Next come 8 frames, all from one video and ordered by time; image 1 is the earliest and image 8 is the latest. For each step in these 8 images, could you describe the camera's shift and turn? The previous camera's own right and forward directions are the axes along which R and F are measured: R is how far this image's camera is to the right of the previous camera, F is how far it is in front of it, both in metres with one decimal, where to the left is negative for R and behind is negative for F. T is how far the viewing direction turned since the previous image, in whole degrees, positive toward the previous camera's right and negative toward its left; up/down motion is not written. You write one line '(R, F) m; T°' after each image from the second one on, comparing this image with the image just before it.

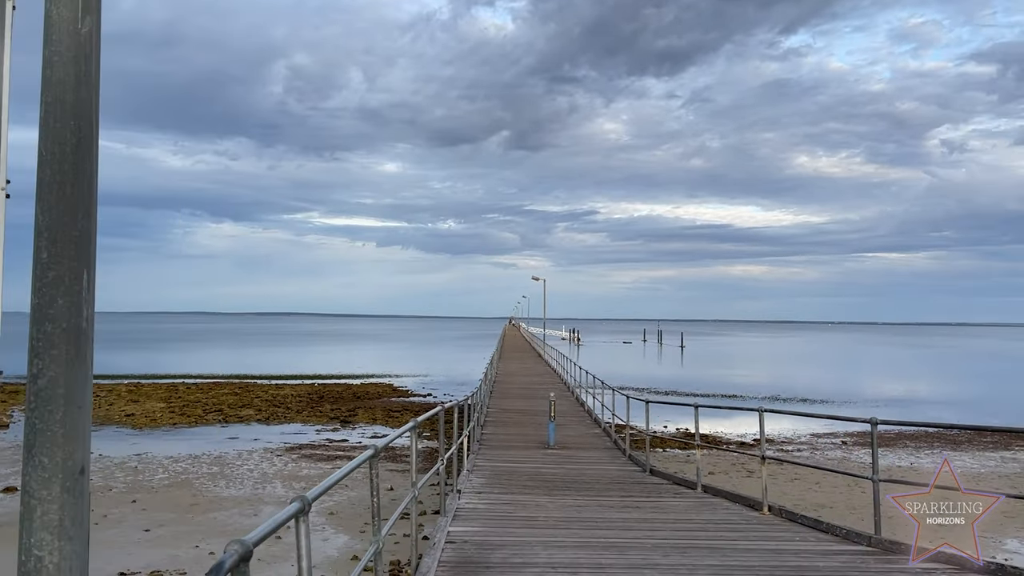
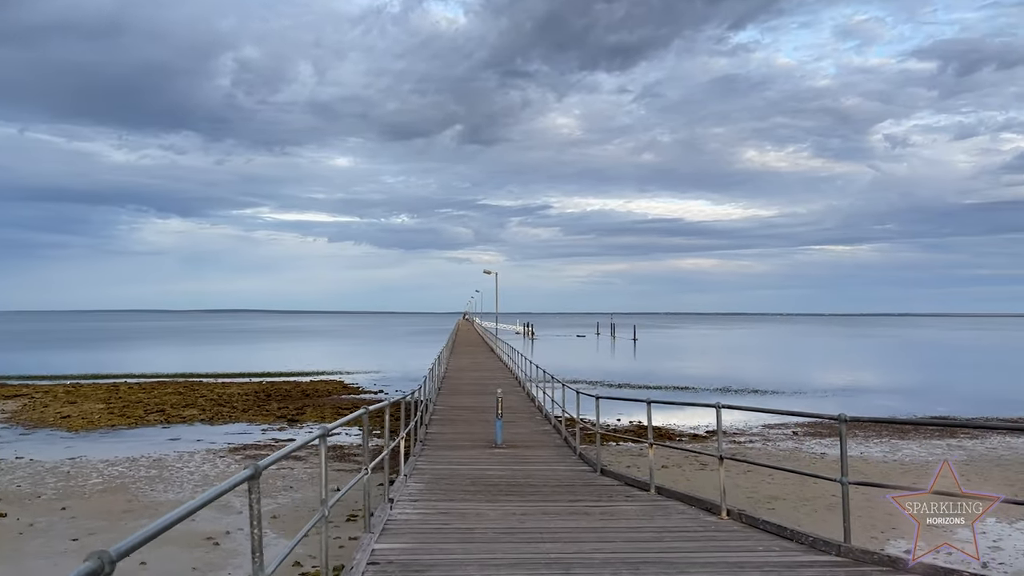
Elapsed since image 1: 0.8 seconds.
(+0.1, +0.4) m; +3°
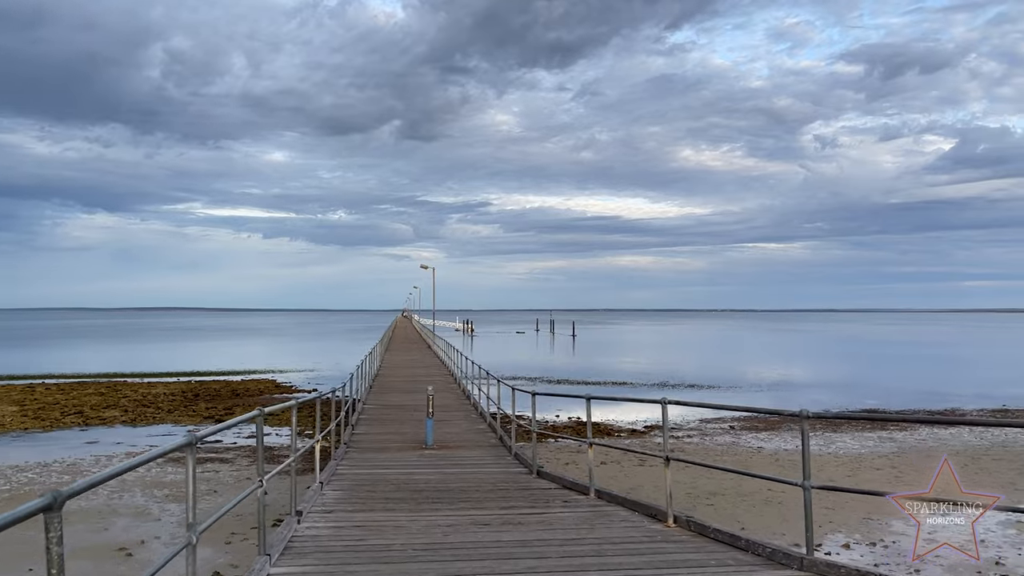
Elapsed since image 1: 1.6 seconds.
(+0.1, +0.4) m; +4°
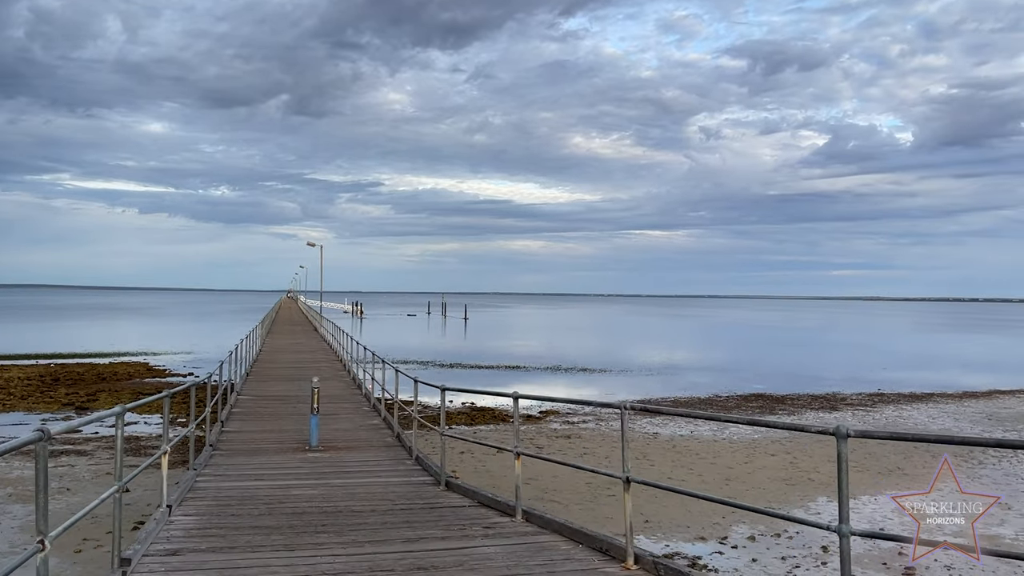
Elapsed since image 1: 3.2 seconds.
(-0.1, +0.9) m; +7°
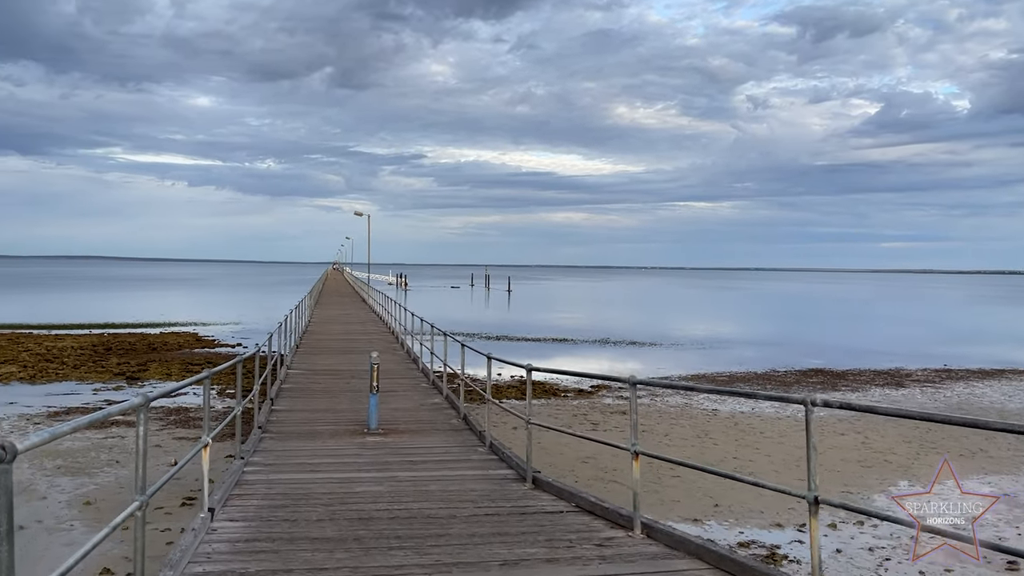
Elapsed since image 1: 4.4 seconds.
(-0.2, +0.7) m; -3°
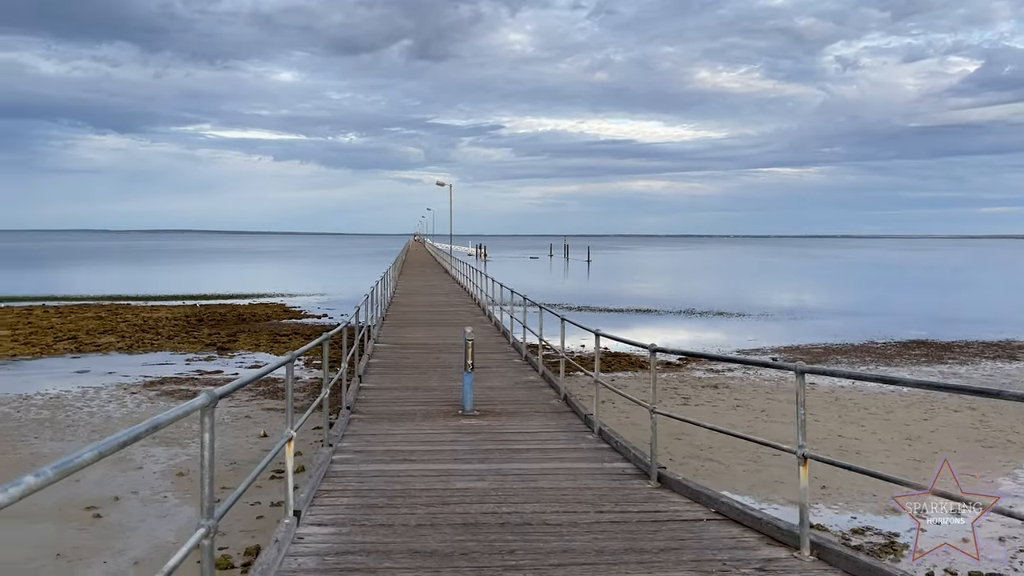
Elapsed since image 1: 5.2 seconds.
(-0.2, +0.5) m; -5°
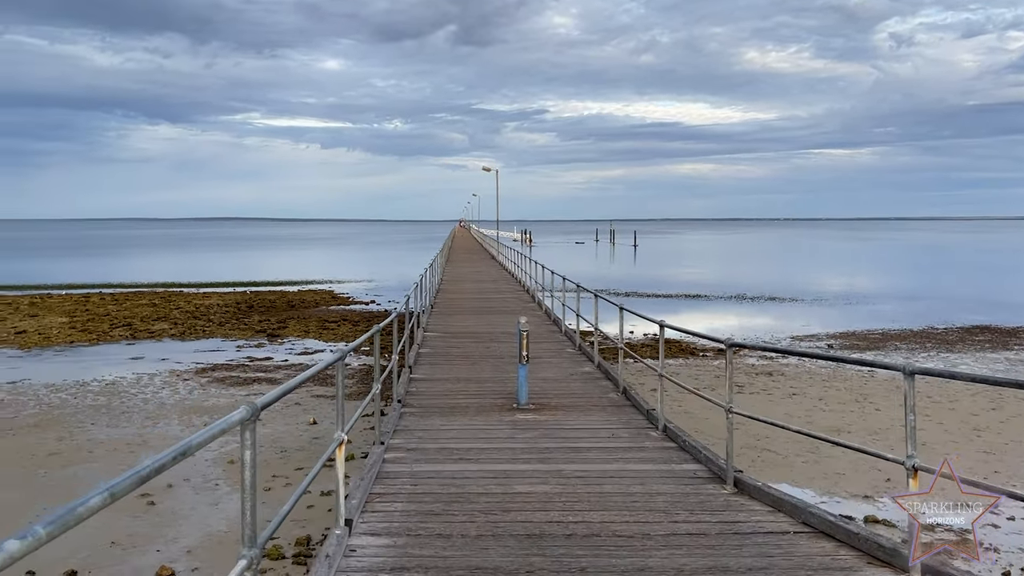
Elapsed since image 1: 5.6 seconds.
(-0.1, +0.2) m; -3°
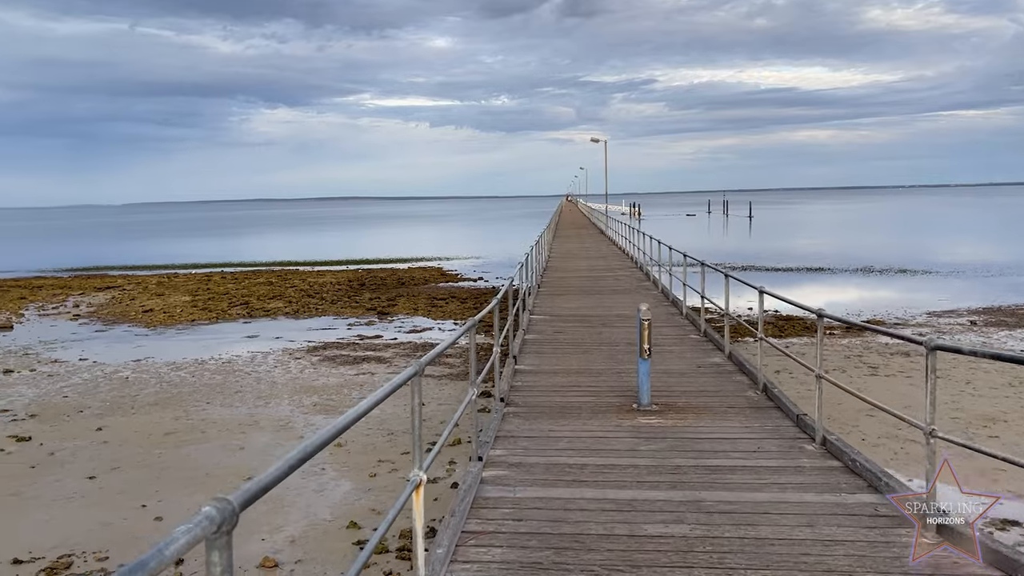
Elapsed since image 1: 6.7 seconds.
(0.0, +0.6) m; -7°
